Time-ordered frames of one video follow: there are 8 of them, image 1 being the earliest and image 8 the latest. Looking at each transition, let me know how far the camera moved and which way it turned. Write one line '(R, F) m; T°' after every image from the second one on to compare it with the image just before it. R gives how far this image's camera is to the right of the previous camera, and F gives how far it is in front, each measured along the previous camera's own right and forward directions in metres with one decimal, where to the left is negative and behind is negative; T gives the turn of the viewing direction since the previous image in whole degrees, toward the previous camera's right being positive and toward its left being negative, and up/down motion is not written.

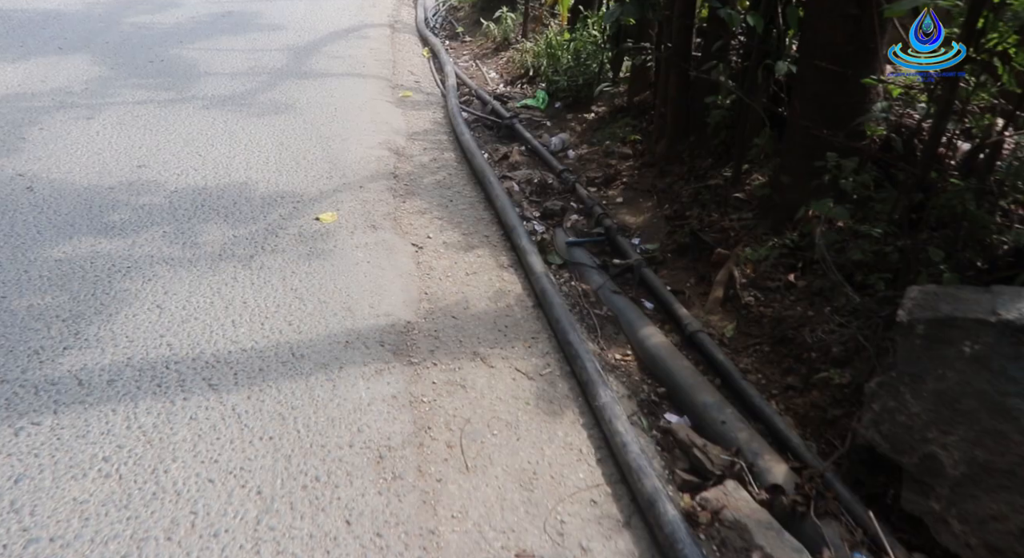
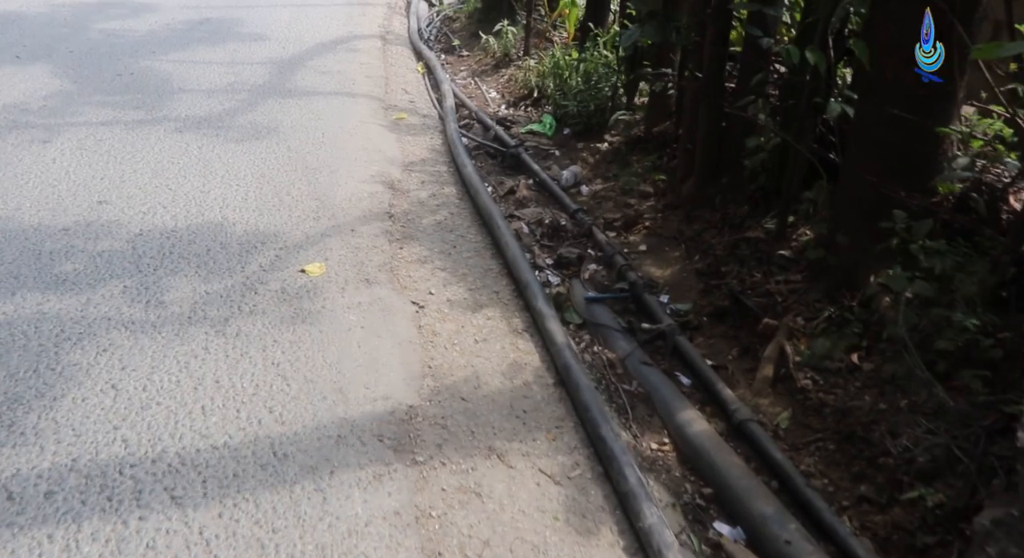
(-0.1, +0.5) m; +1°
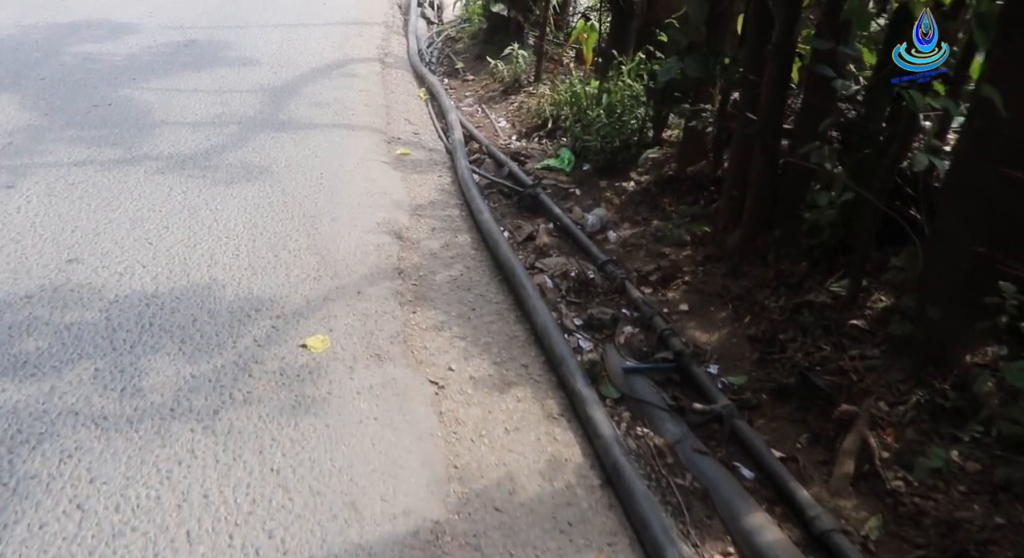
(-0.2, +0.4) m; +1°
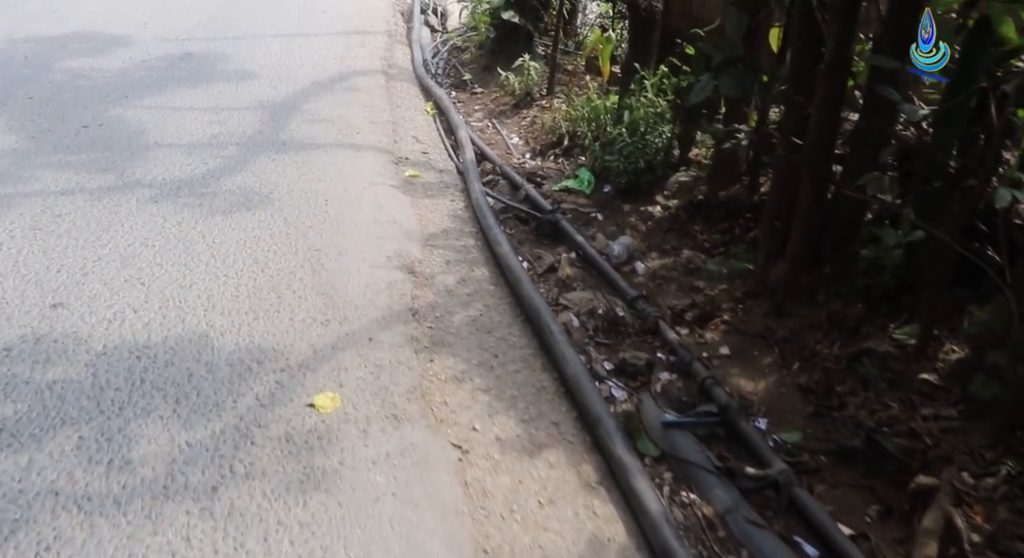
(-0.1, +0.3) m; 0°
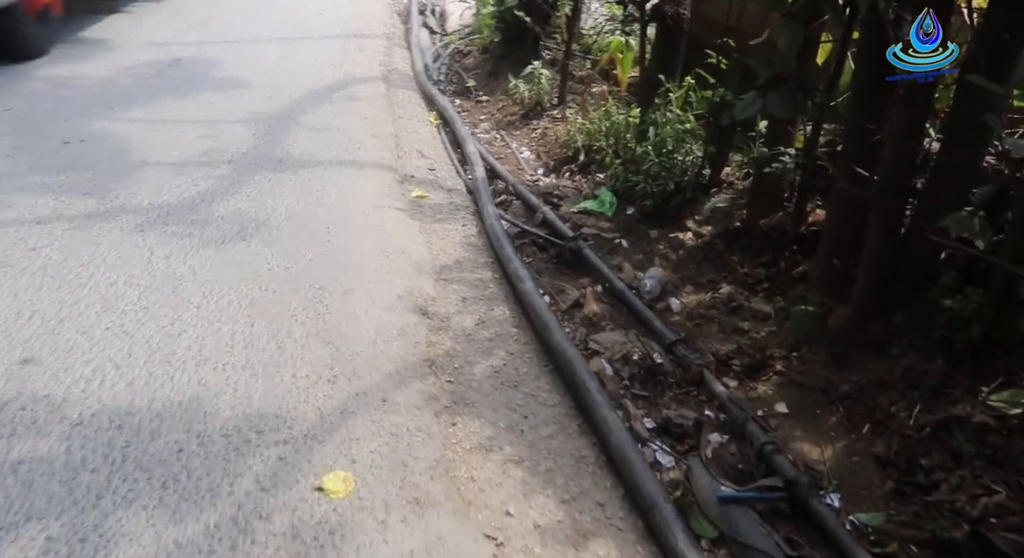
(-0.1, +0.4) m; +1°
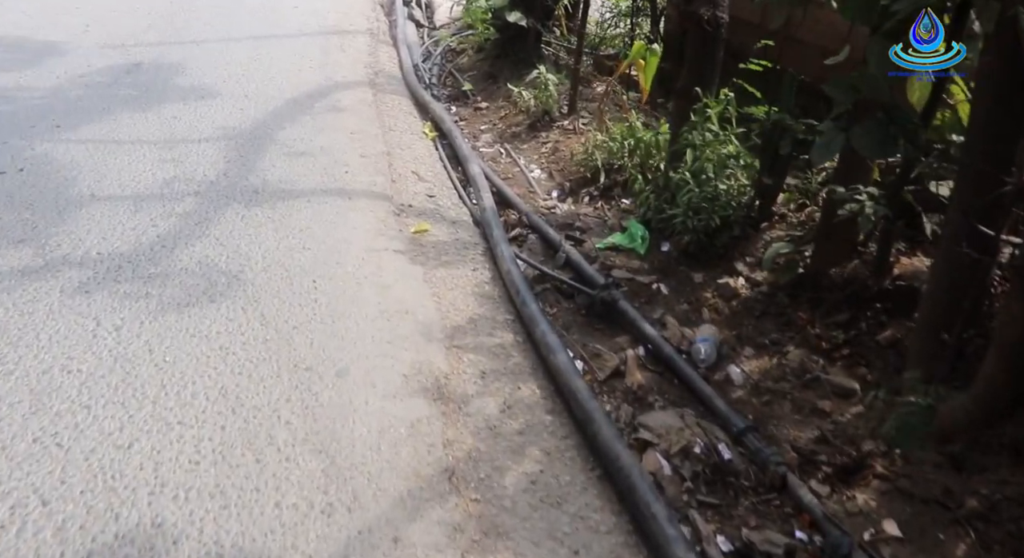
(-0.1, +0.6) m; +1°
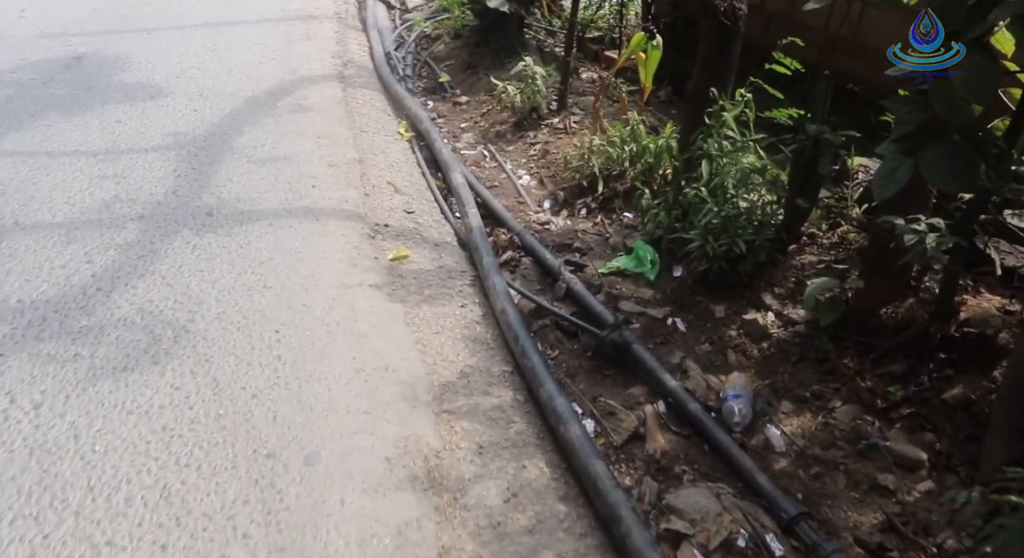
(-0.1, +0.5) m; +2°
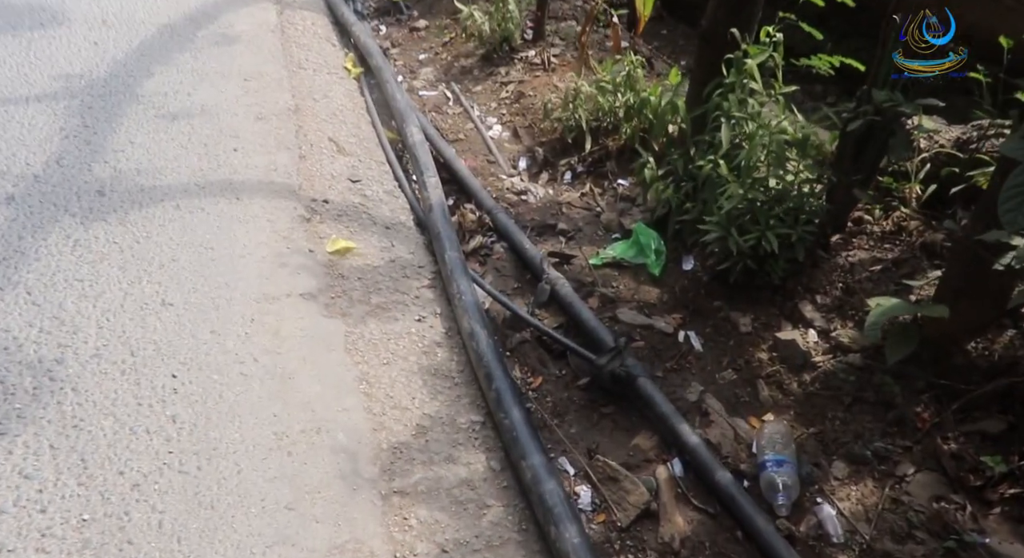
(0.0, +0.7) m; +2°
